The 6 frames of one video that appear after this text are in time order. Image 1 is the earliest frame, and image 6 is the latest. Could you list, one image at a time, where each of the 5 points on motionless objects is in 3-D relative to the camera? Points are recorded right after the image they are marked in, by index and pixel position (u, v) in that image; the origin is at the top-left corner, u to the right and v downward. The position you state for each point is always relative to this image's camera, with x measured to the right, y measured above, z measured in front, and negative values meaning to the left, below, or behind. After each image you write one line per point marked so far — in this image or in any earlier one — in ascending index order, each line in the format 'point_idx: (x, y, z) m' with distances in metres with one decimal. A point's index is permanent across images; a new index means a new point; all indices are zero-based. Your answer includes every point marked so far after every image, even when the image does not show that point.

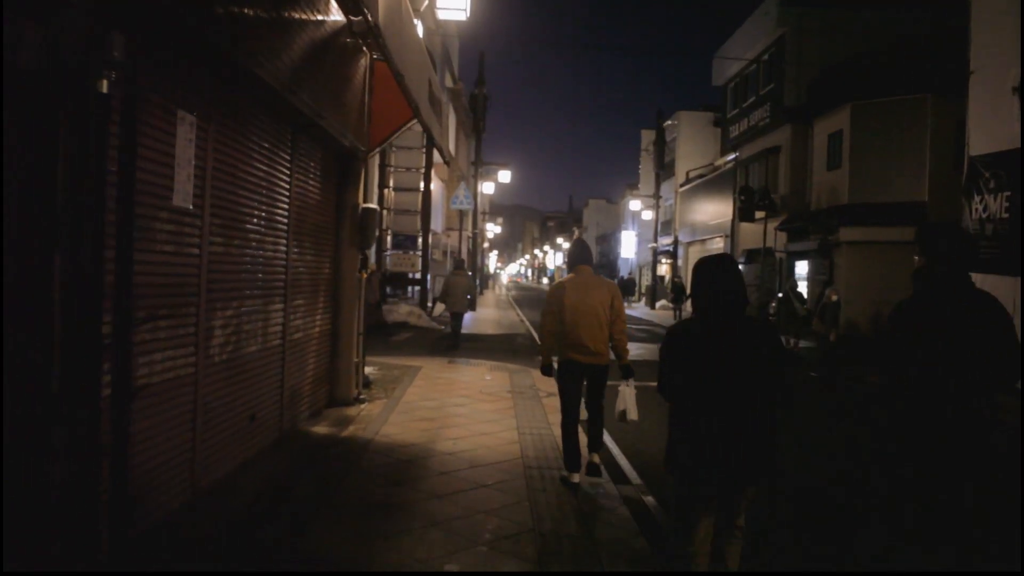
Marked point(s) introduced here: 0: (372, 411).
0: (-1.6, -1.4, +8.3) m
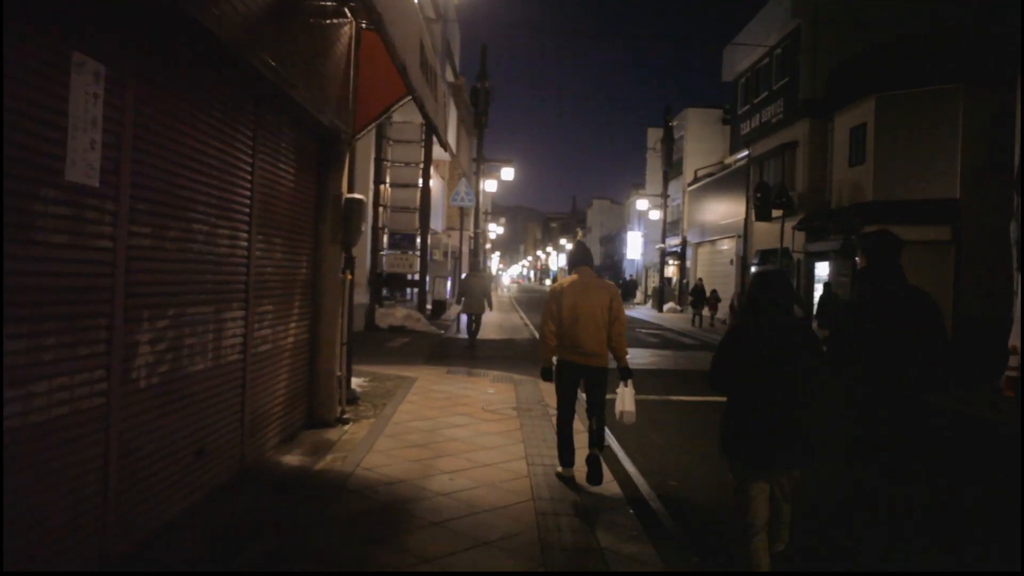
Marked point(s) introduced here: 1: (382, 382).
0: (-1.6, -1.5, +7.2) m
1: (-1.9, -1.4, +10.2) m
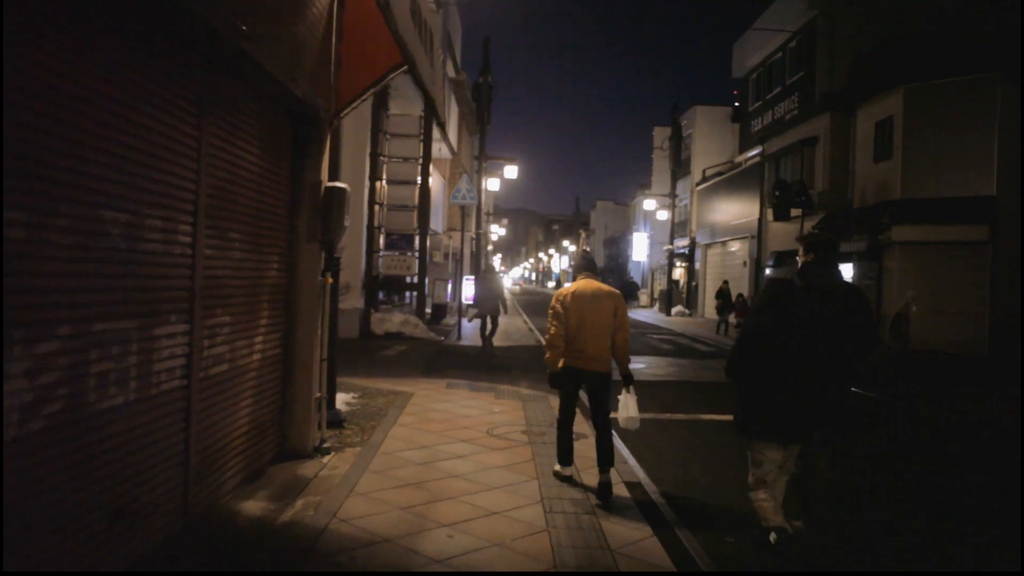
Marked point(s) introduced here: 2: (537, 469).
0: (-1.5, -1.5, +6.0) m
1: (-1.8, -1.4, +9.1) m
2: (+0.2, -1.6, +6.3) m
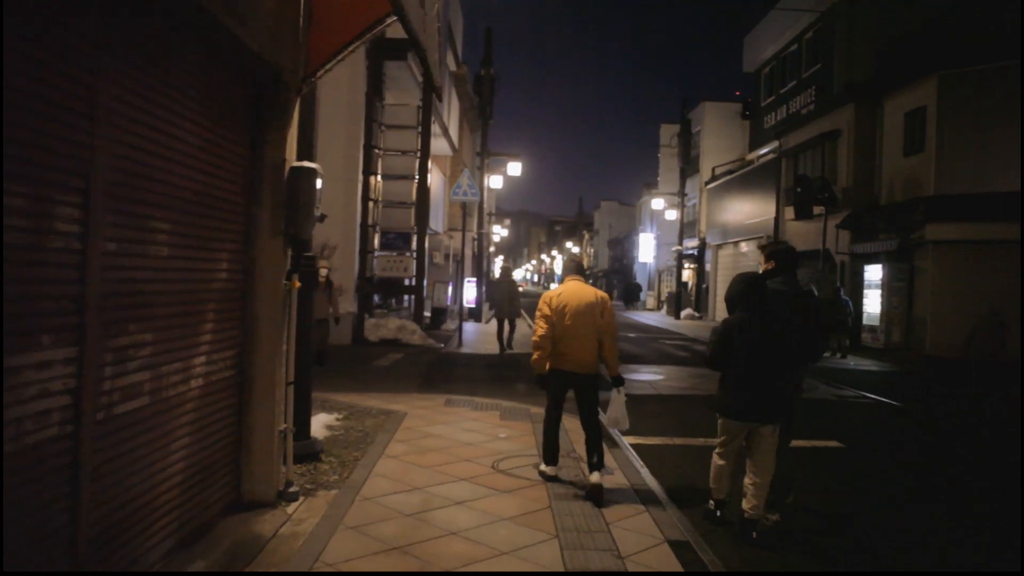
0: (-1.4, -1.5, +4.8) m
1: (-1.7, -1.5, +7.8) m
2: (+0.3, -1.6, +5.1) m
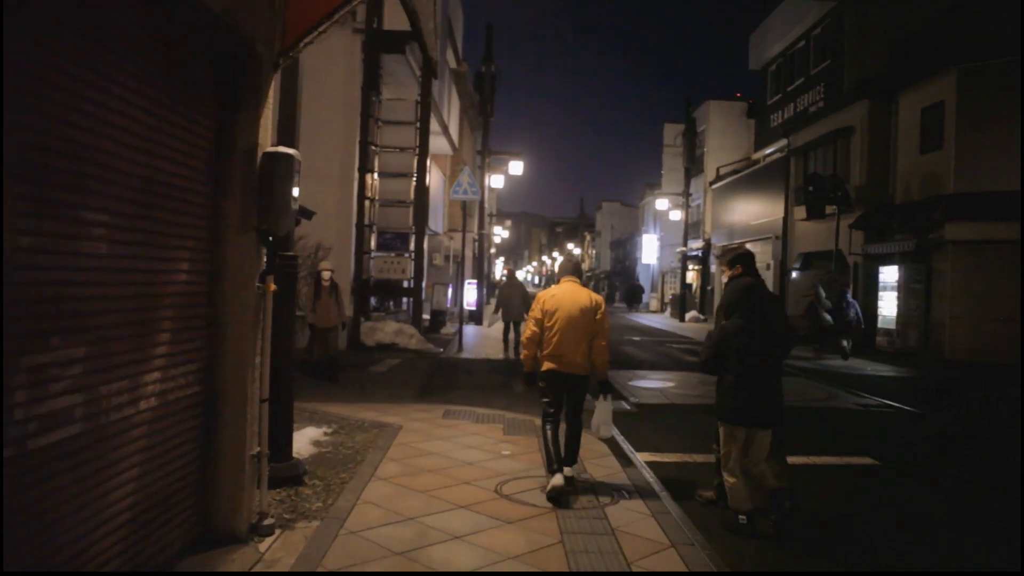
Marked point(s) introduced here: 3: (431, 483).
0: (-1.3, -1.6, +4.1) m
1: (-1.7, -1.5, +7.2) m
2: (+0.3, -1.7, +4.4) m
3: (-0.6, -1.6, +5.8) m
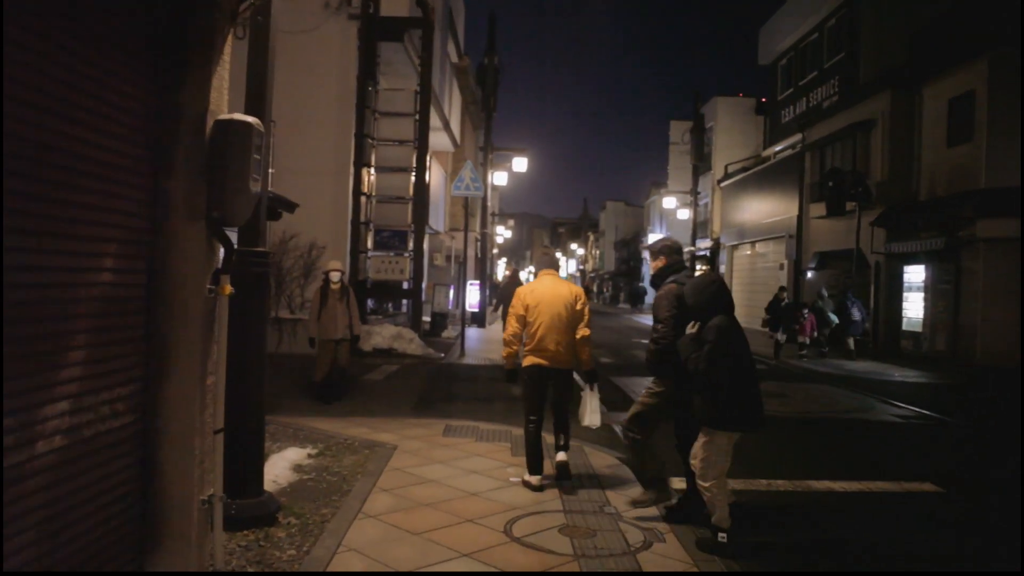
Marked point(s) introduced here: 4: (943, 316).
0: (-1.3, -1.6, +3.3) m
1: (-1.6, -1.5, +6.3) m
2: (+0.4, -1.7, +3.5) m
3: (-0.5, -1.6, +4.9) m
4: (+9.7, -0.7, +16.2) m
